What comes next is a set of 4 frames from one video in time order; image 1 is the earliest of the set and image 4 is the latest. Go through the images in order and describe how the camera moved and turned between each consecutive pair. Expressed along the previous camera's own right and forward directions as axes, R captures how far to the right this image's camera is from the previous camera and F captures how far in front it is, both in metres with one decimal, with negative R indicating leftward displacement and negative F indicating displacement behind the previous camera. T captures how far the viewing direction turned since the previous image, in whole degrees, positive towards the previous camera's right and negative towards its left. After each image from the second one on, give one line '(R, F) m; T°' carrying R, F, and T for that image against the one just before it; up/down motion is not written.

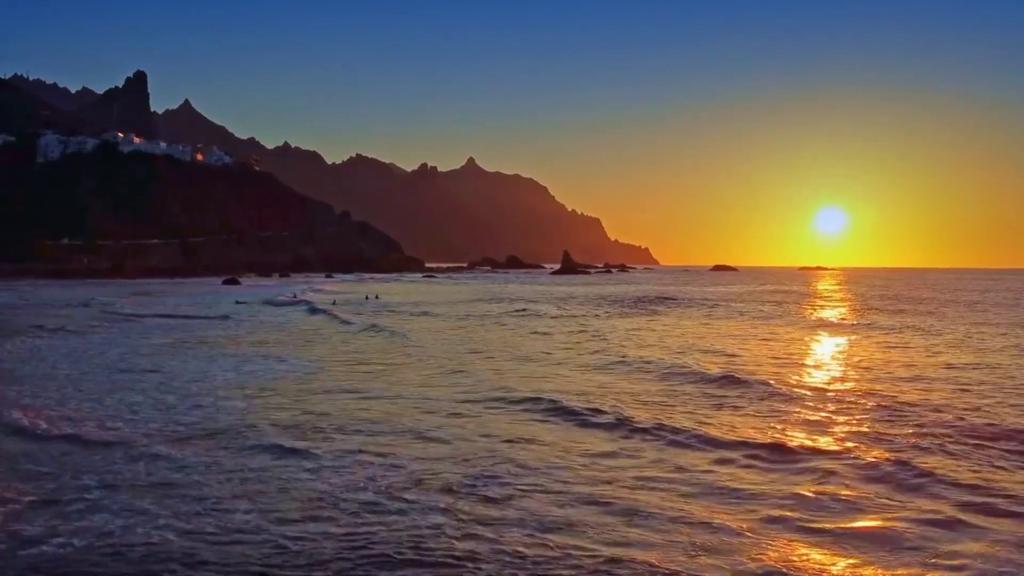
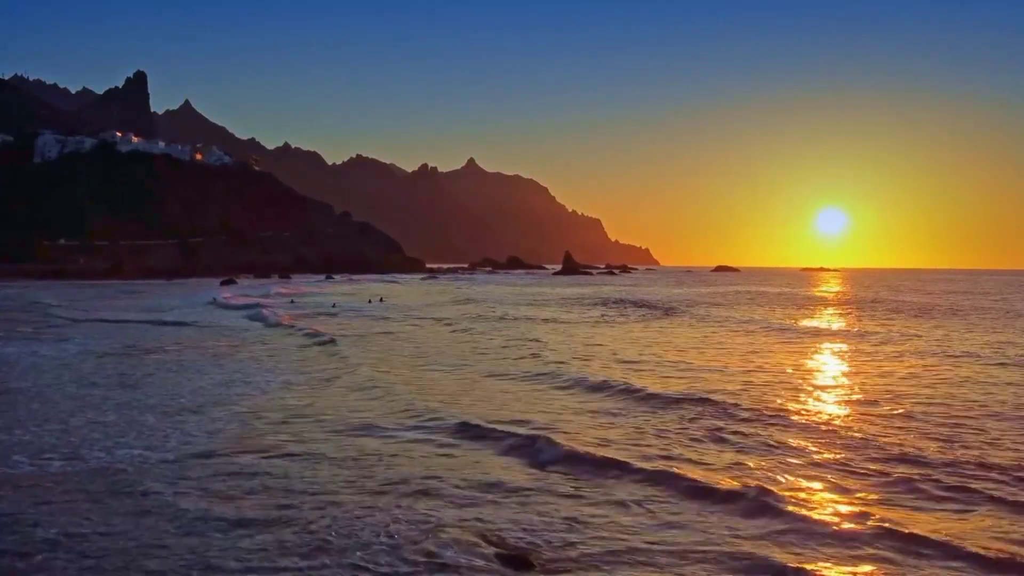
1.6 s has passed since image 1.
(-0.2, +0.7) m; 0°
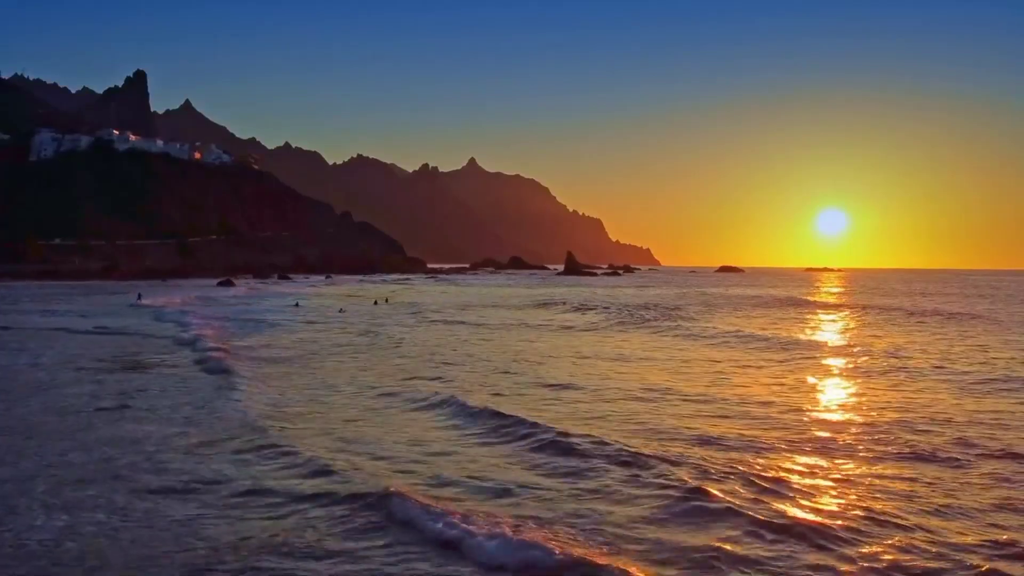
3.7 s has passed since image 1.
(-0.4, +1.5) m; 0°
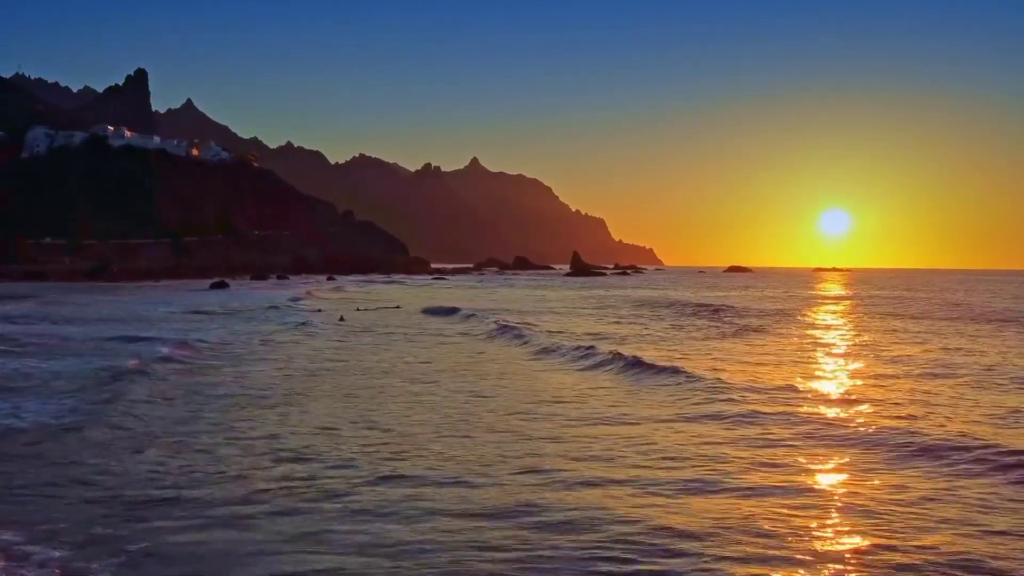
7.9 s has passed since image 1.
(-0.7, +3.0) m; 0°
